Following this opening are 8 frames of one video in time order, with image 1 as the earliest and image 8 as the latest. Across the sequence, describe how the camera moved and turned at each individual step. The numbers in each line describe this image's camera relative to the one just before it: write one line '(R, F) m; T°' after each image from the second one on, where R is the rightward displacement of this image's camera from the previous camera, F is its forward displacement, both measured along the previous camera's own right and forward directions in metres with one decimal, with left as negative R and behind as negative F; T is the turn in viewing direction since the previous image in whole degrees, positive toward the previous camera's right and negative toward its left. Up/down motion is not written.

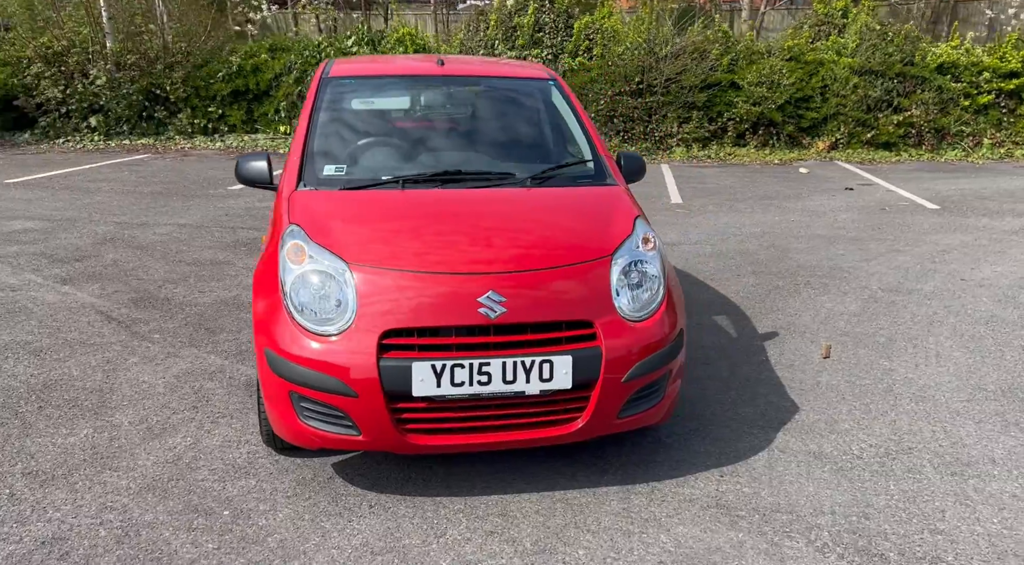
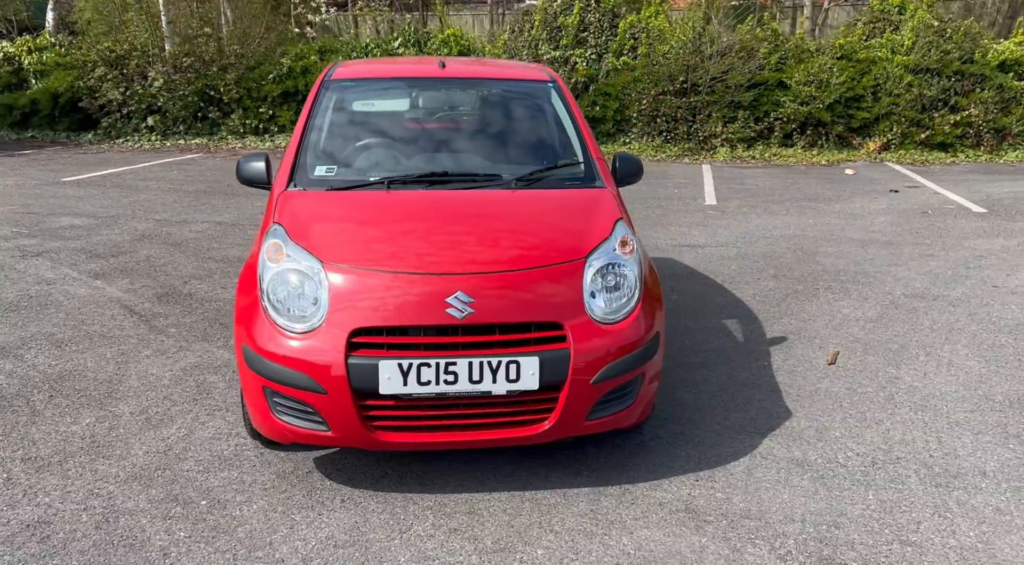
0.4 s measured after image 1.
(+0.4, 0.0) m; -4°
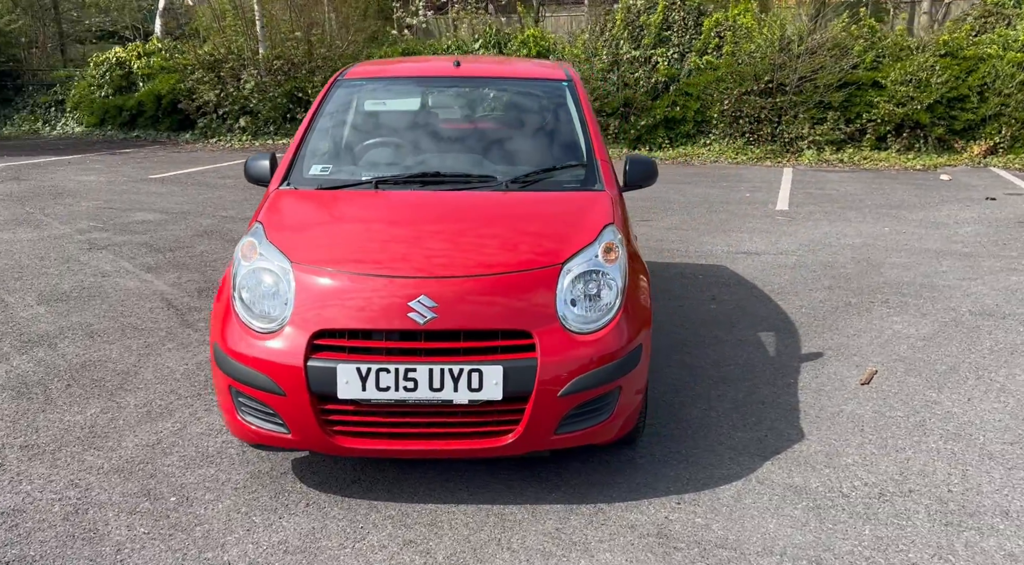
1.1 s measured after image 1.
(+0.5, +0.2) m; -7°
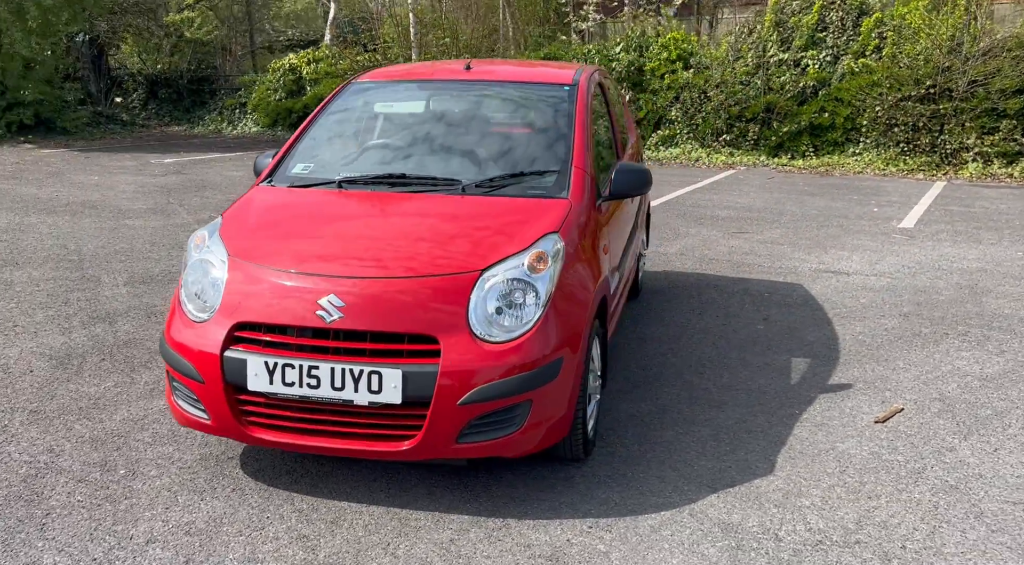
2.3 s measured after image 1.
(+1.0, +0.2) m; -12°
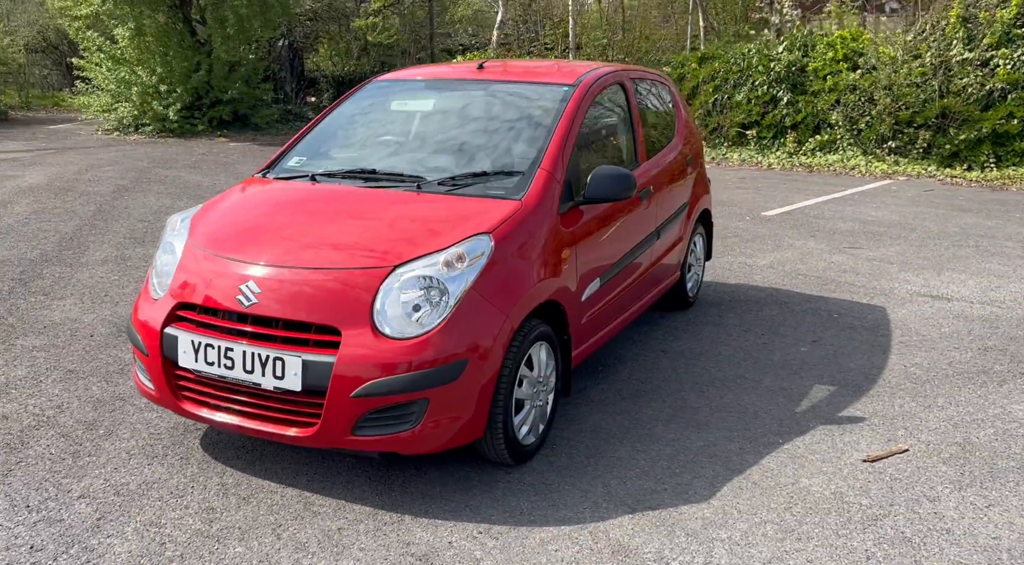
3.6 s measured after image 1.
(+1.1, +0.2) m; -13°
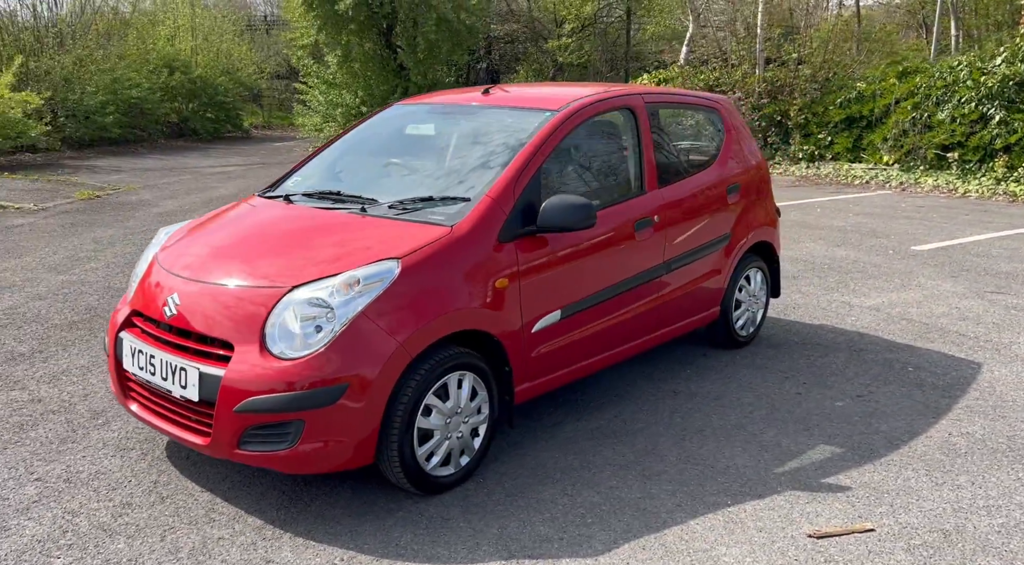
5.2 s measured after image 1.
(+1.3, +0.3) m; -16°
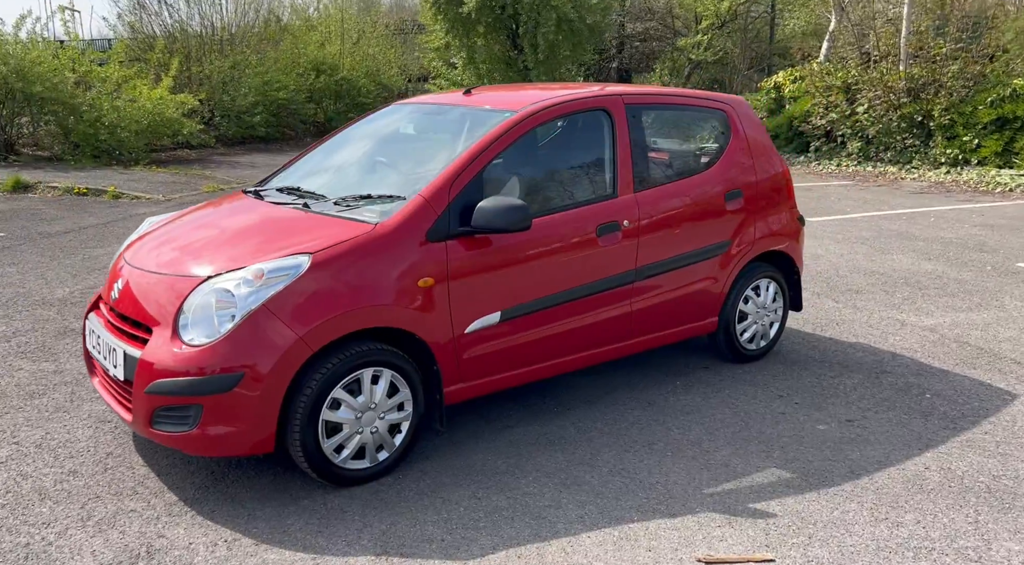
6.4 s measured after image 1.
(+1.1, +0.1) m; -11°
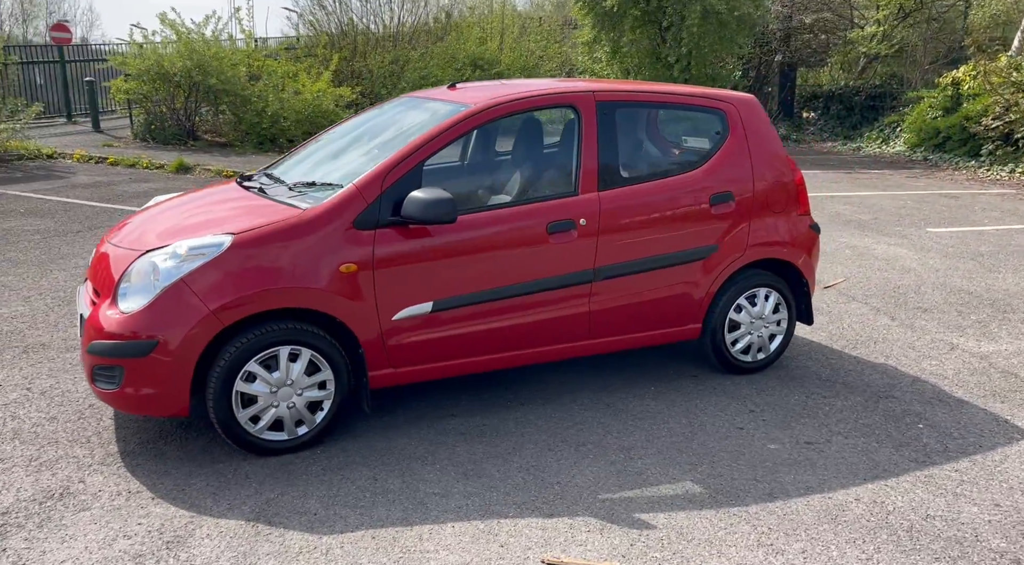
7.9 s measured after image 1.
(+1.2, +0.1) m; -13°
